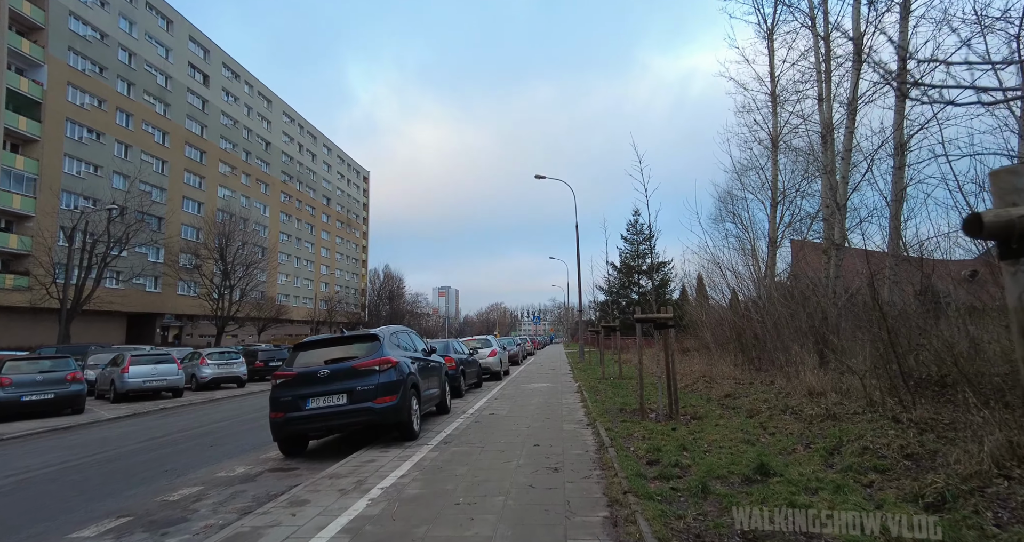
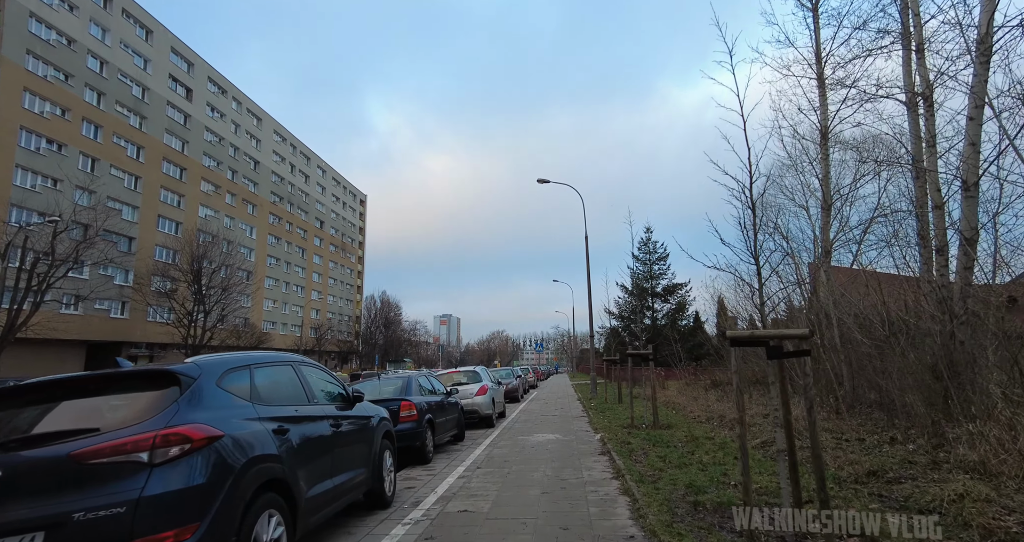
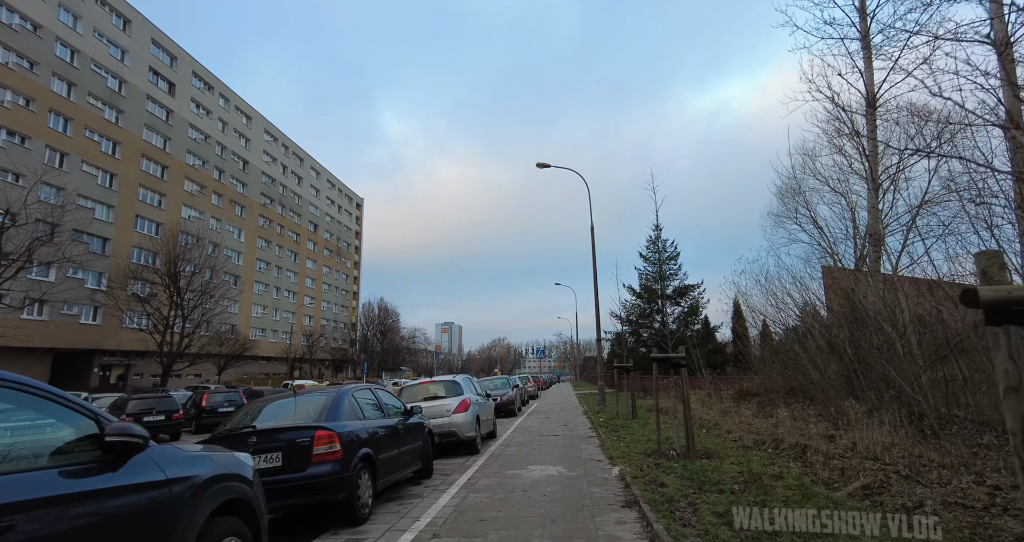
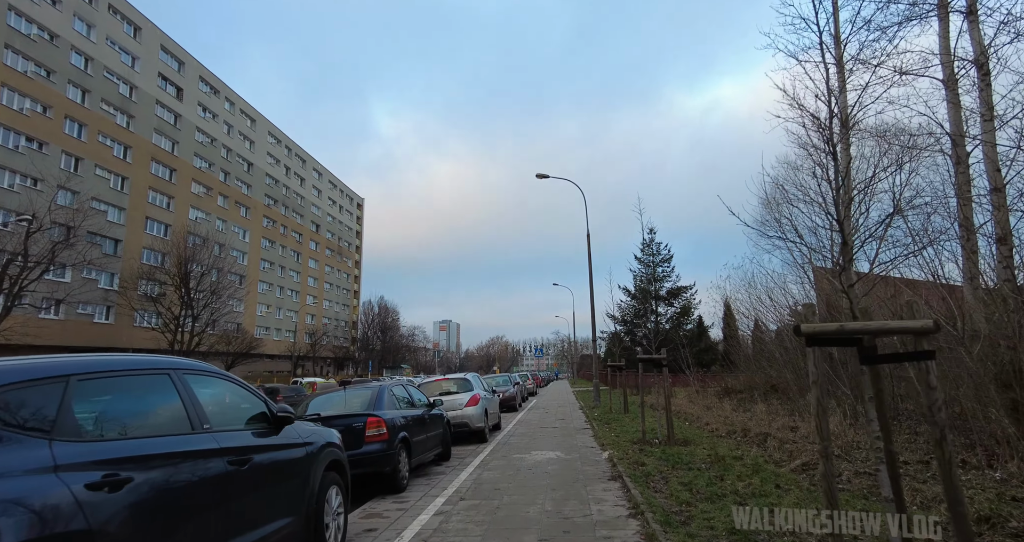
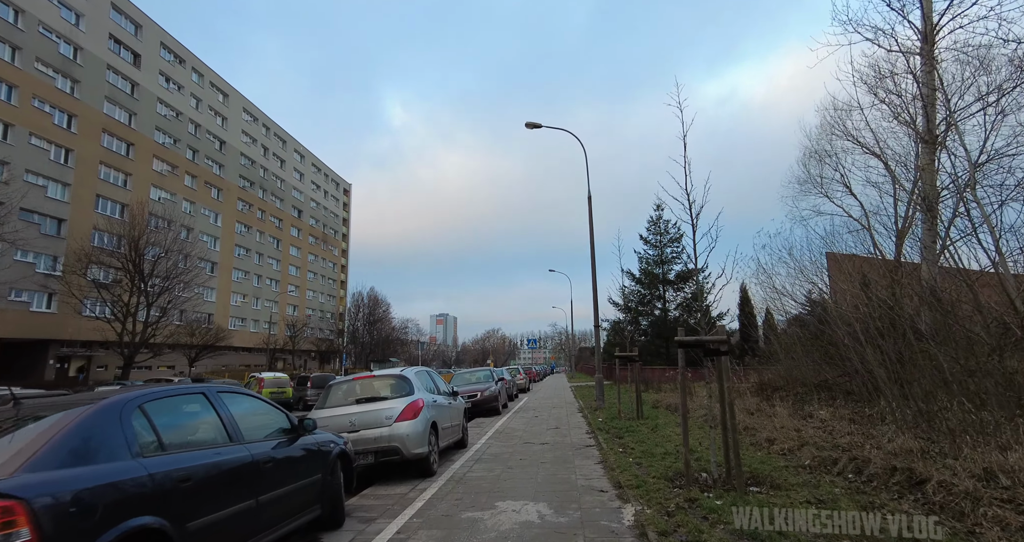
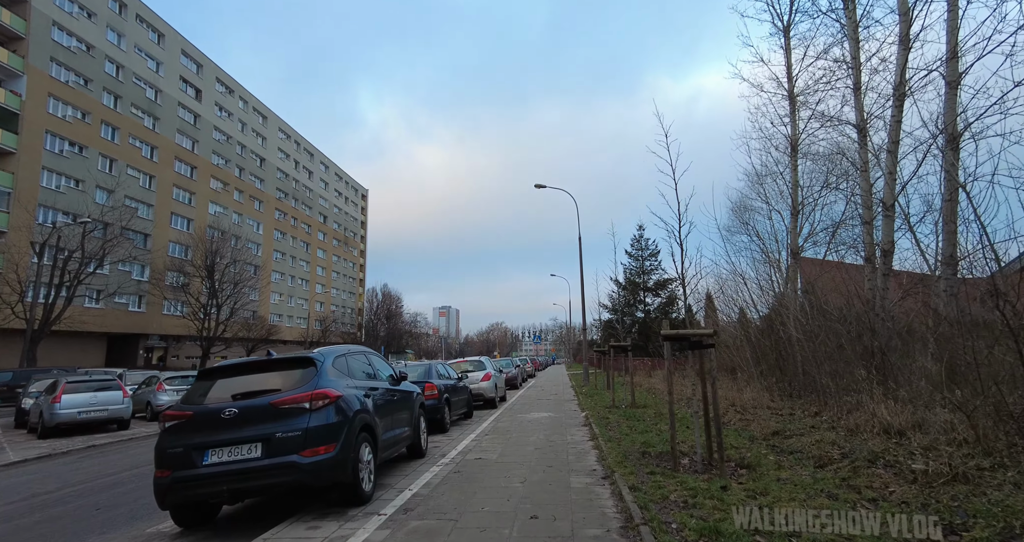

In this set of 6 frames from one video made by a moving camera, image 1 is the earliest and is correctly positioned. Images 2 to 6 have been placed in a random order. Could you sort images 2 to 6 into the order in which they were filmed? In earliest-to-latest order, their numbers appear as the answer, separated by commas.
6, 2, 4, 3, 5
